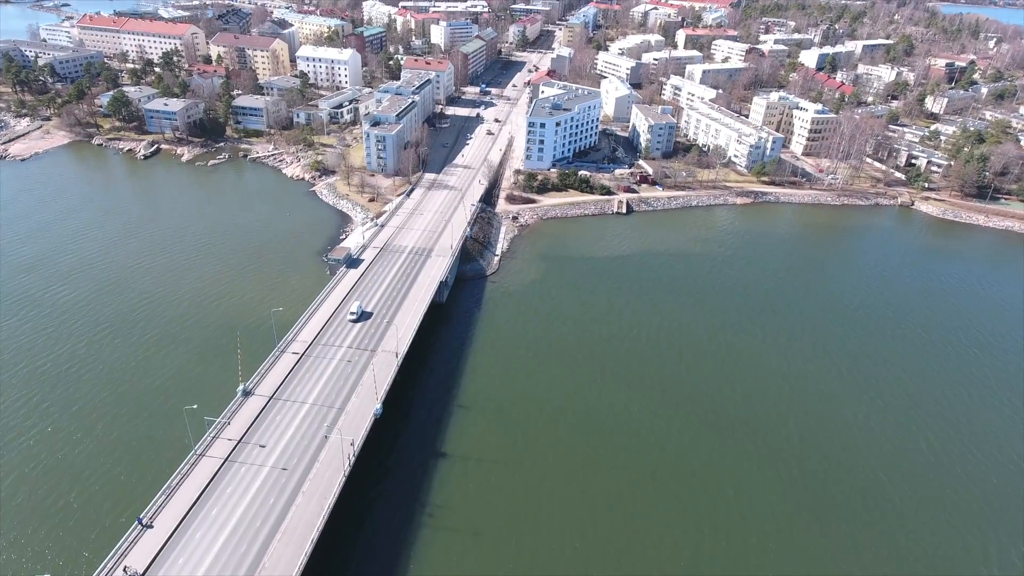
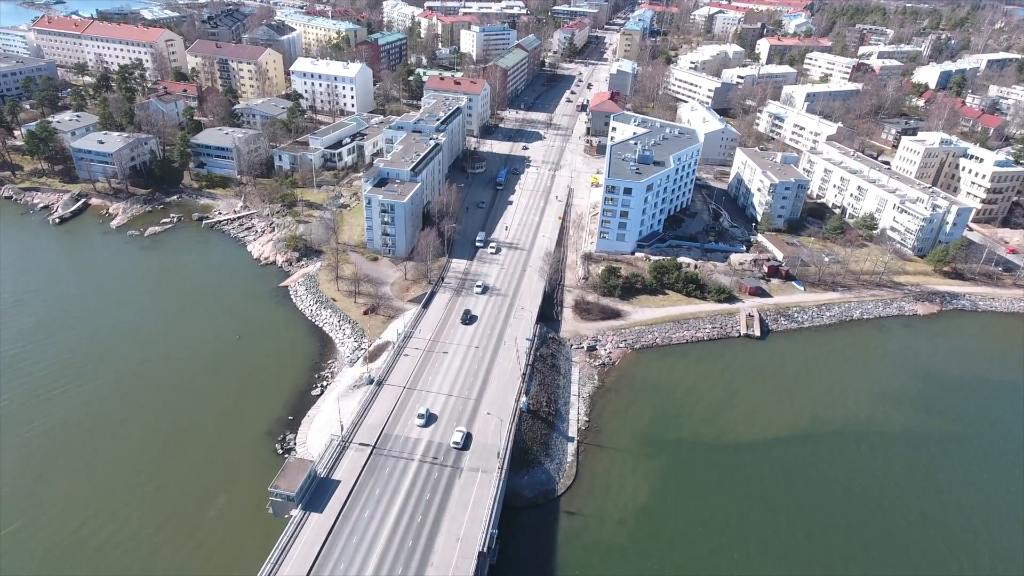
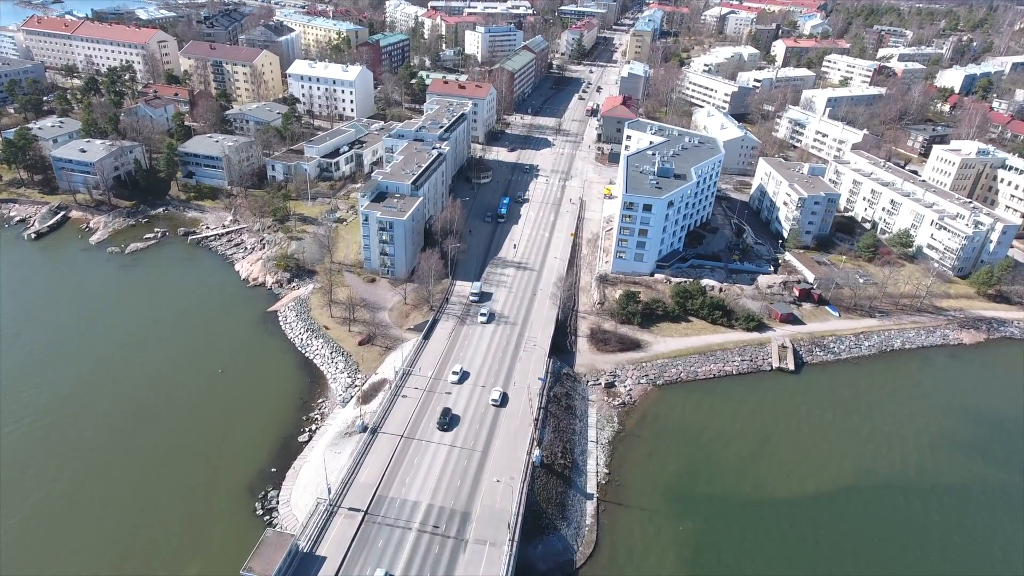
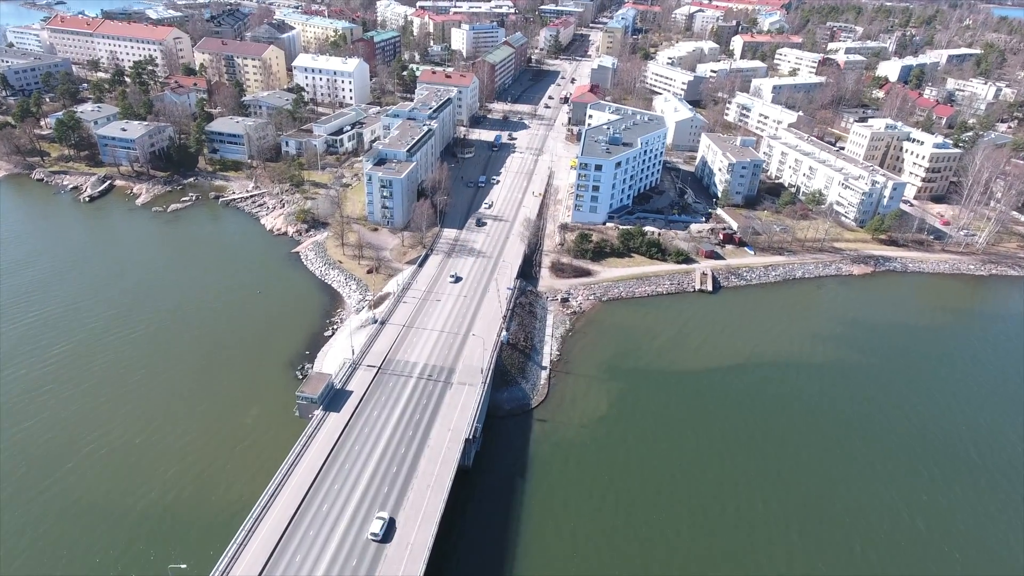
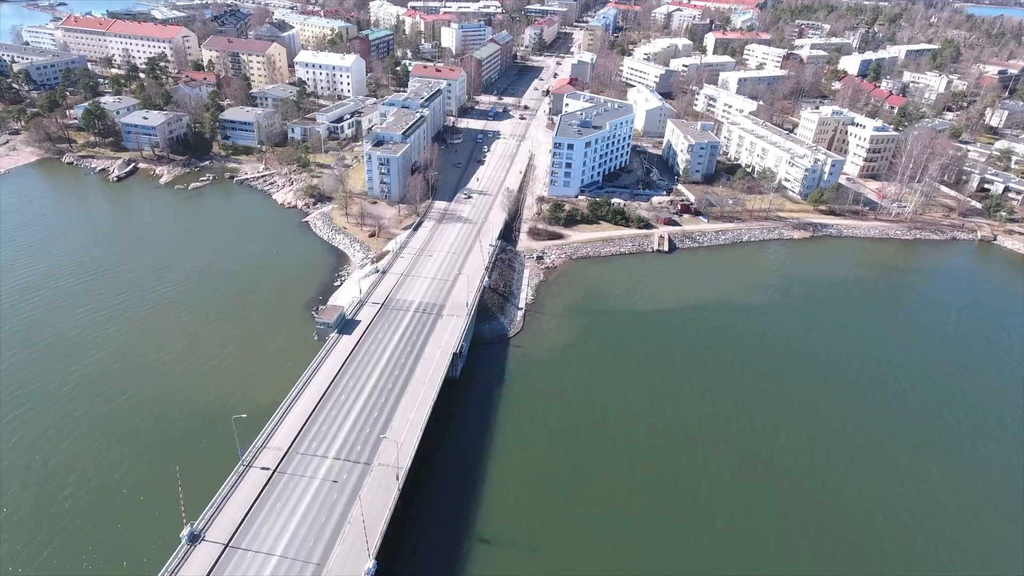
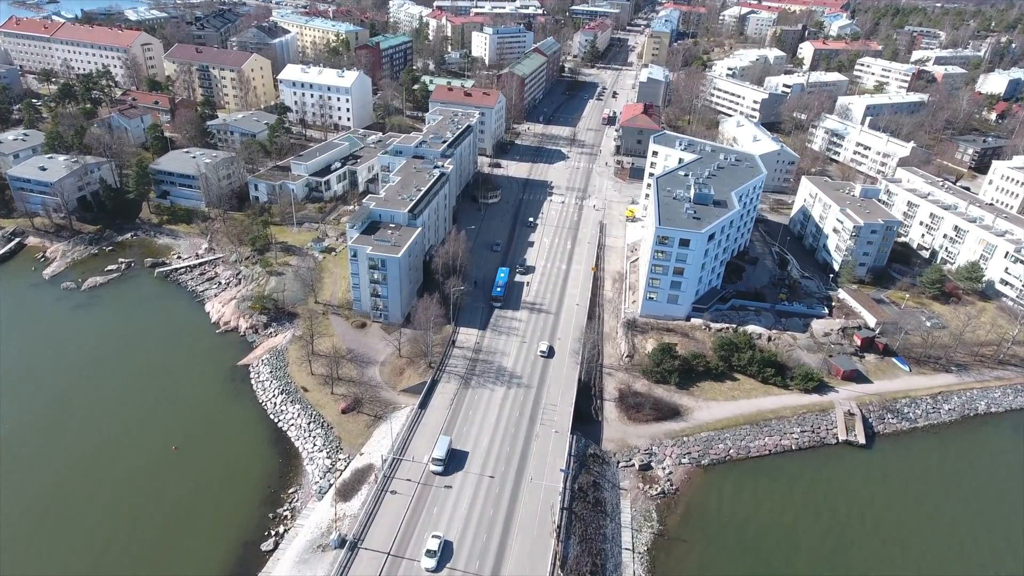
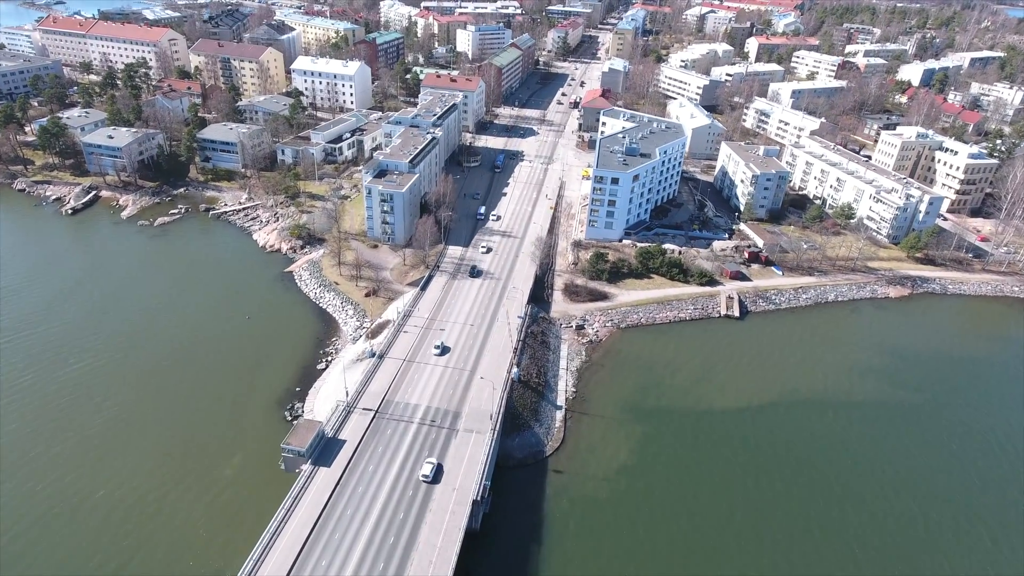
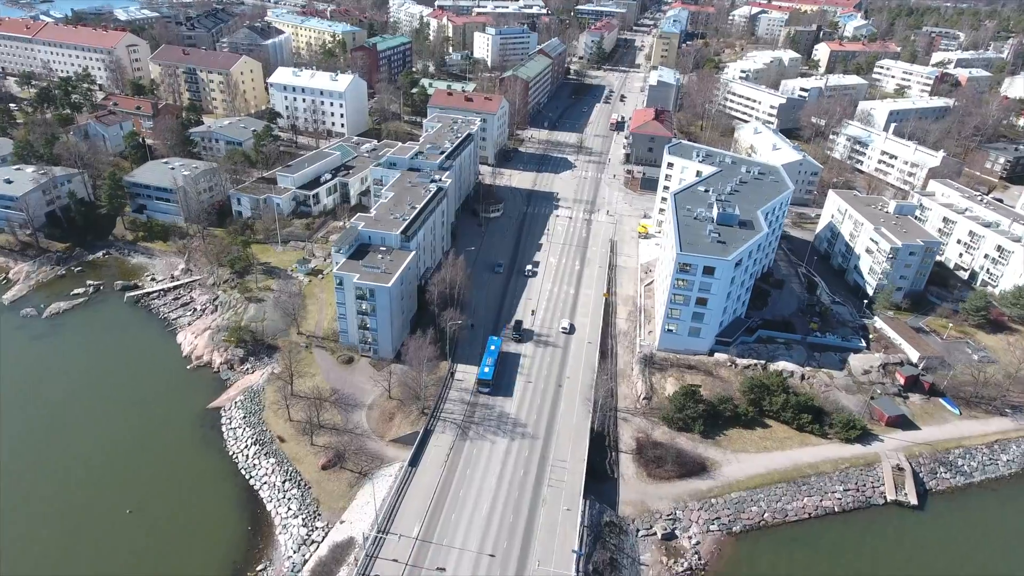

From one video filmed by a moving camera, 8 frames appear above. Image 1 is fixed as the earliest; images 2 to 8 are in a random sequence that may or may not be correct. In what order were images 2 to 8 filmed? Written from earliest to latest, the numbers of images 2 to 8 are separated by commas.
5, 4, 7, 2, 3, 6, 8
